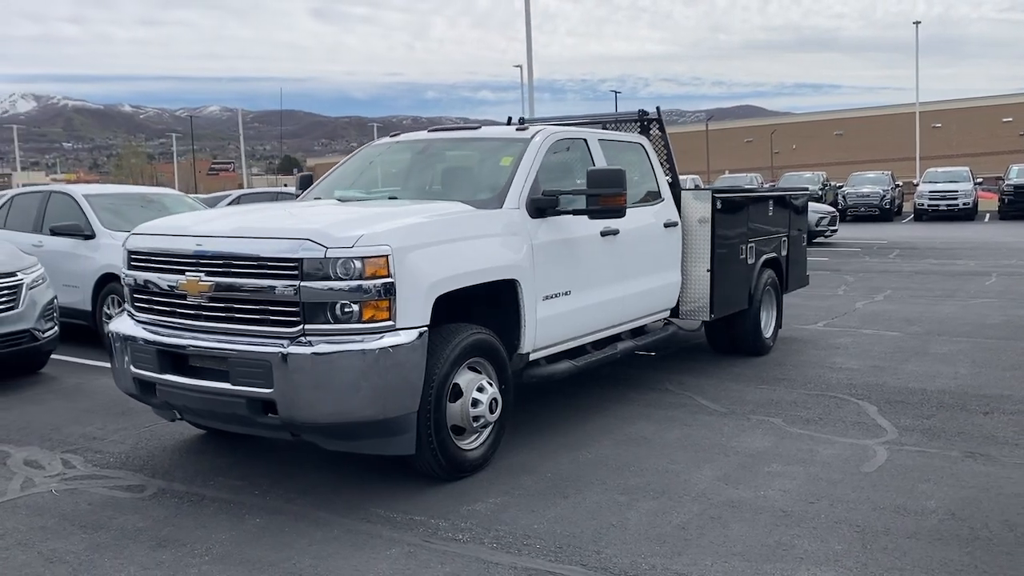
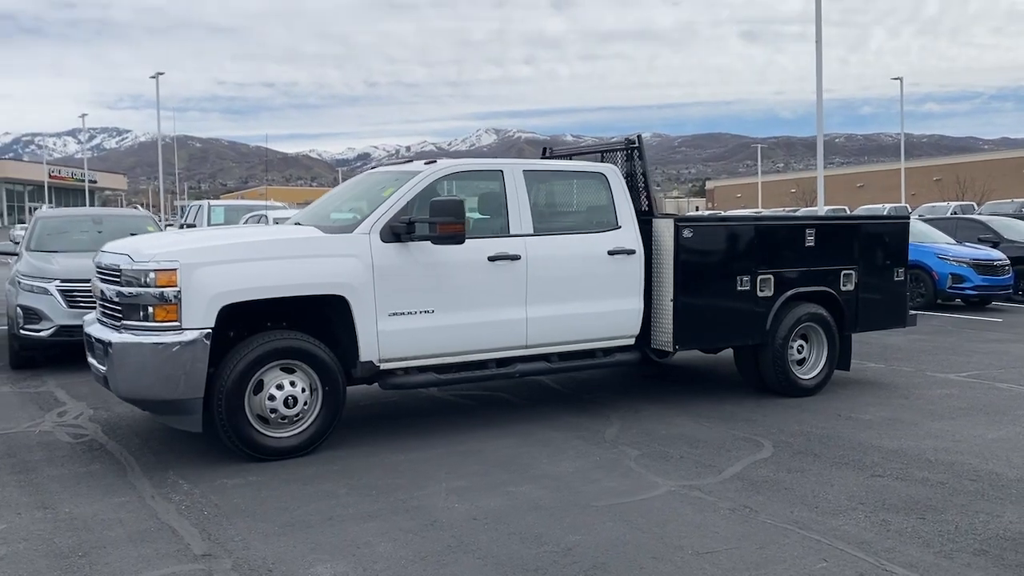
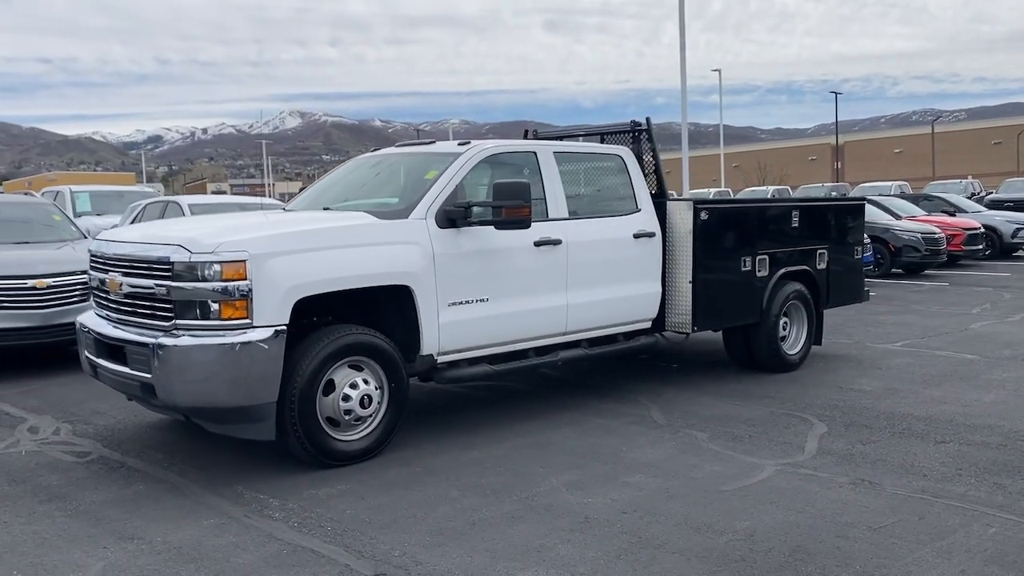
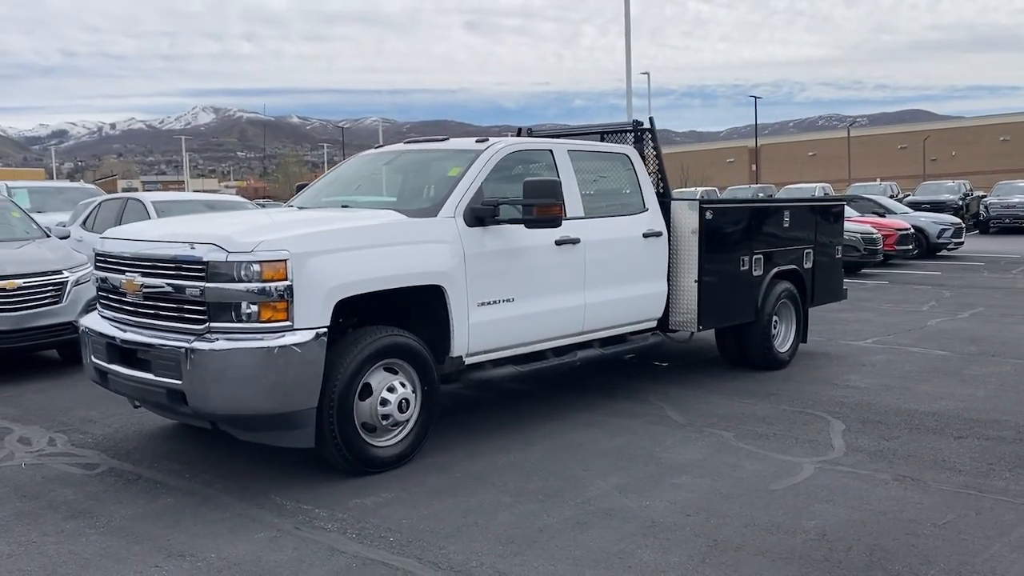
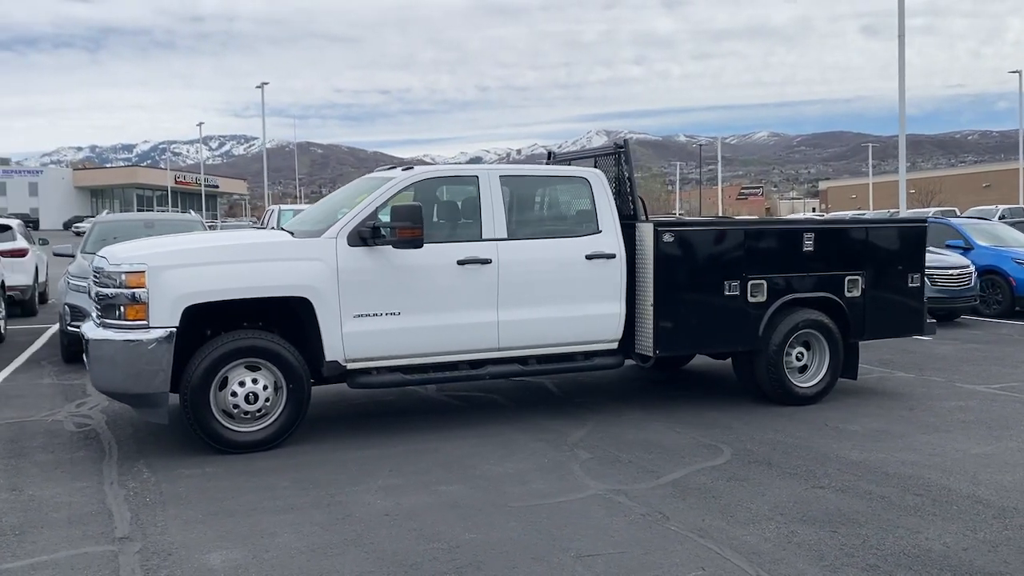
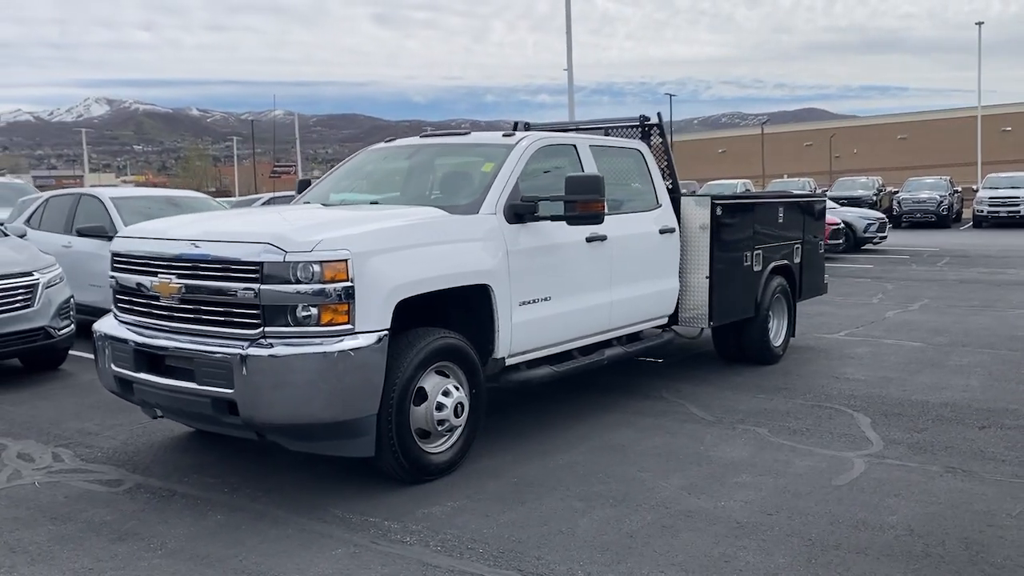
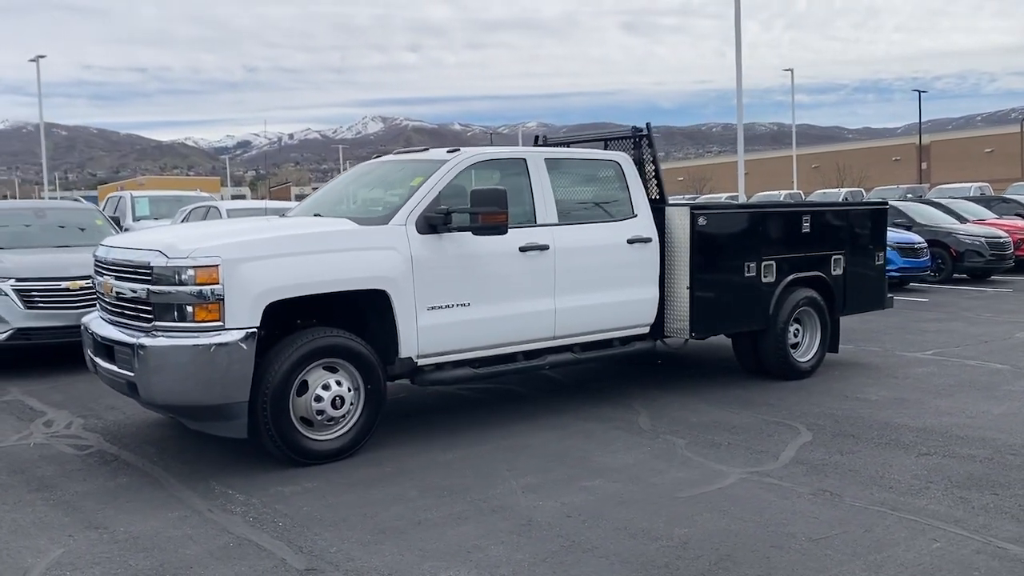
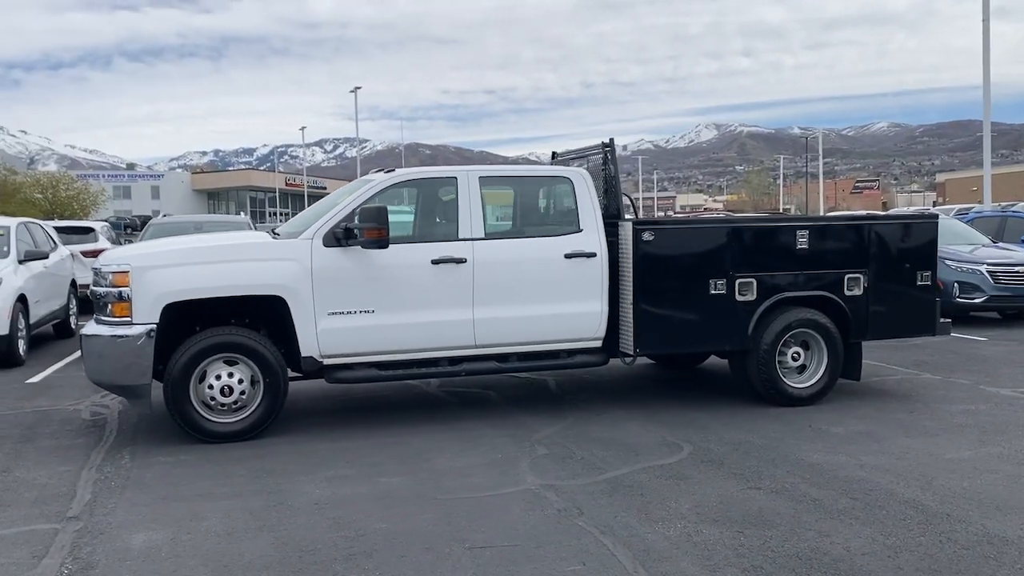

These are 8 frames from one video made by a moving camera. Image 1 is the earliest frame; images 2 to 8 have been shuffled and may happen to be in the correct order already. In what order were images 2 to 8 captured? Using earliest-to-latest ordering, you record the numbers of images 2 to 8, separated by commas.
6, 4, 3, 7, 2, 5, 8
